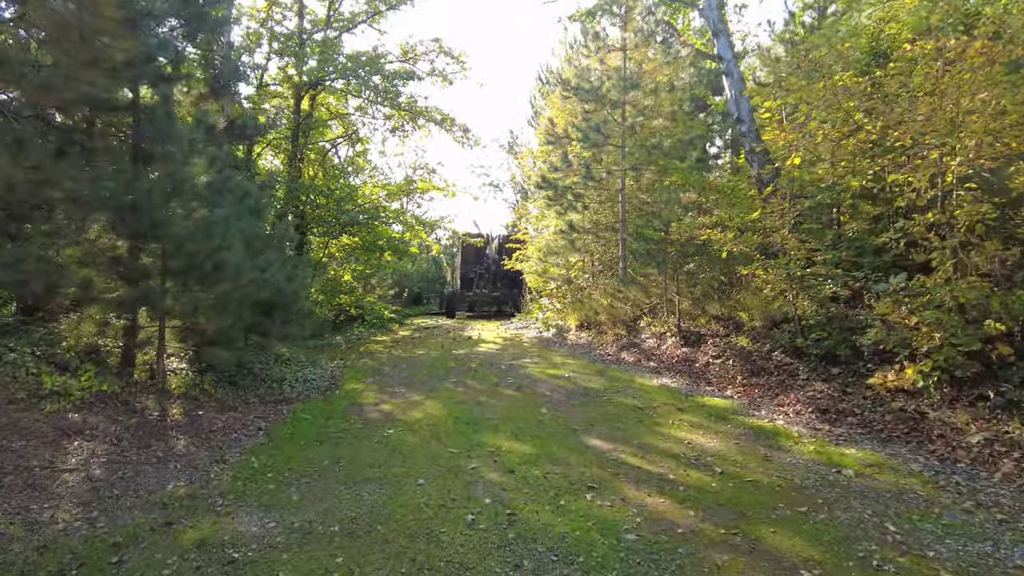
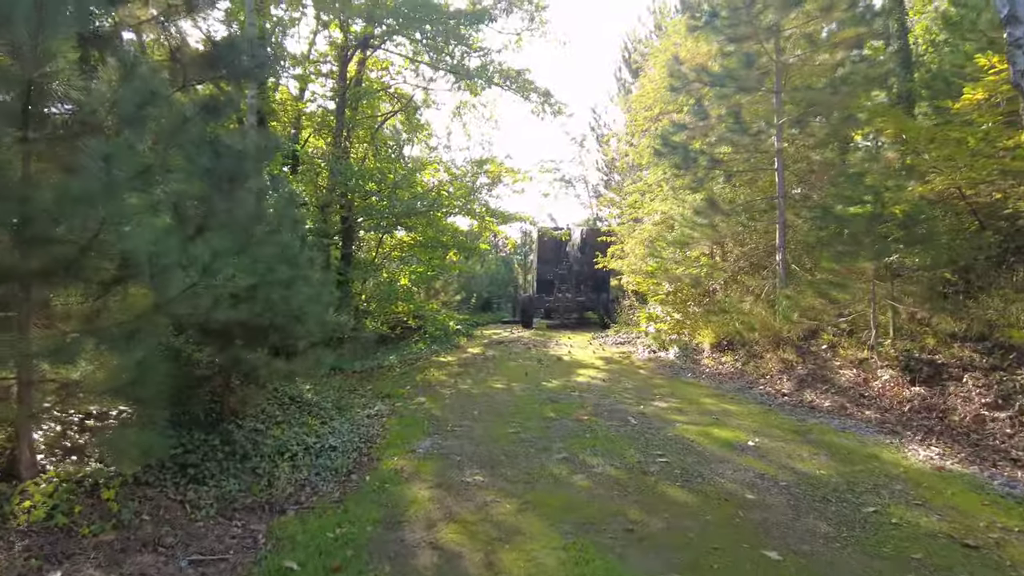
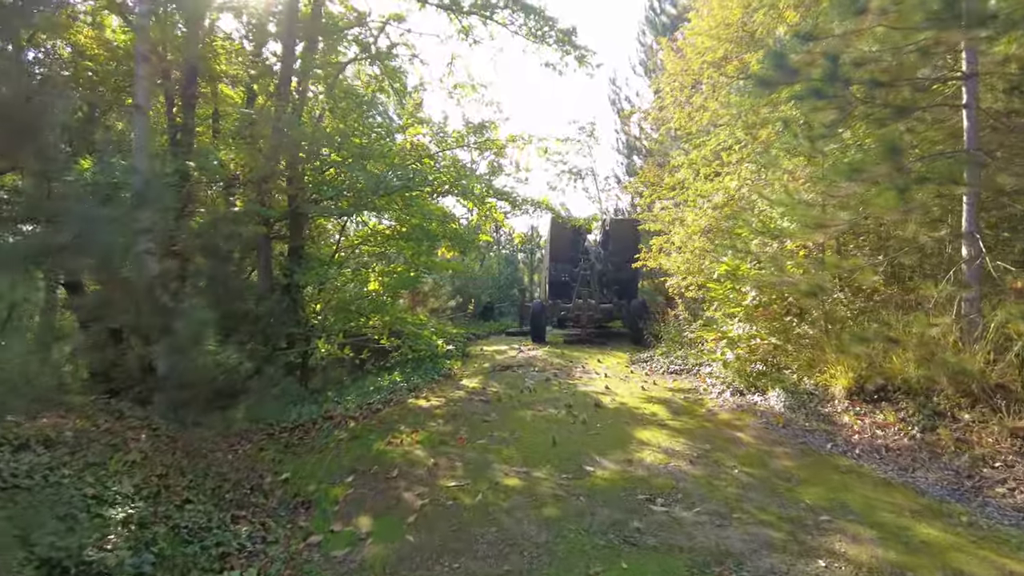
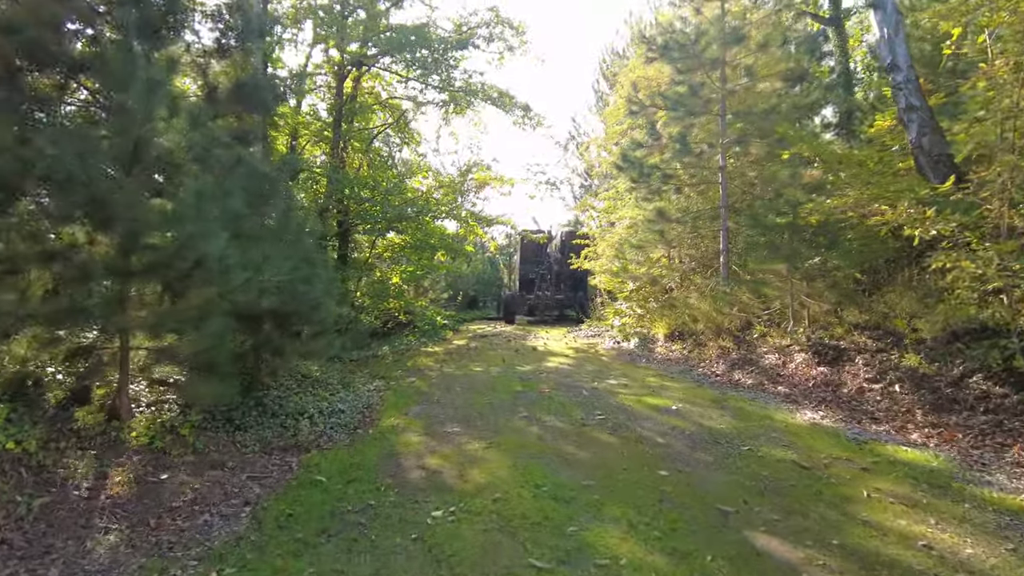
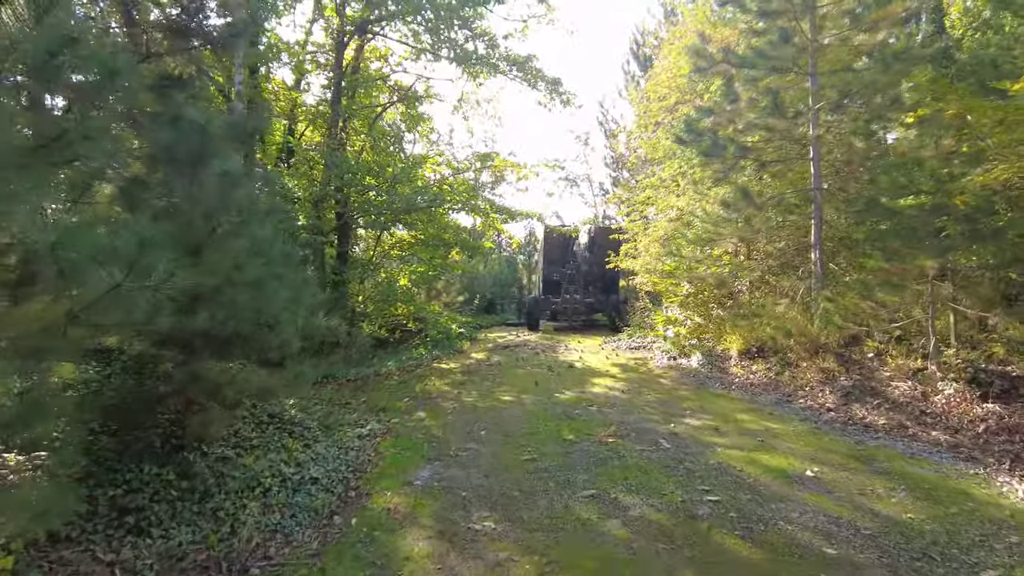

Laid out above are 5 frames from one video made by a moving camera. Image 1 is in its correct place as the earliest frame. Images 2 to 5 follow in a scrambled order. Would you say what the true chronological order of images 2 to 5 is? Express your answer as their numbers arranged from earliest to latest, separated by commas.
4, 2, 5, 3
